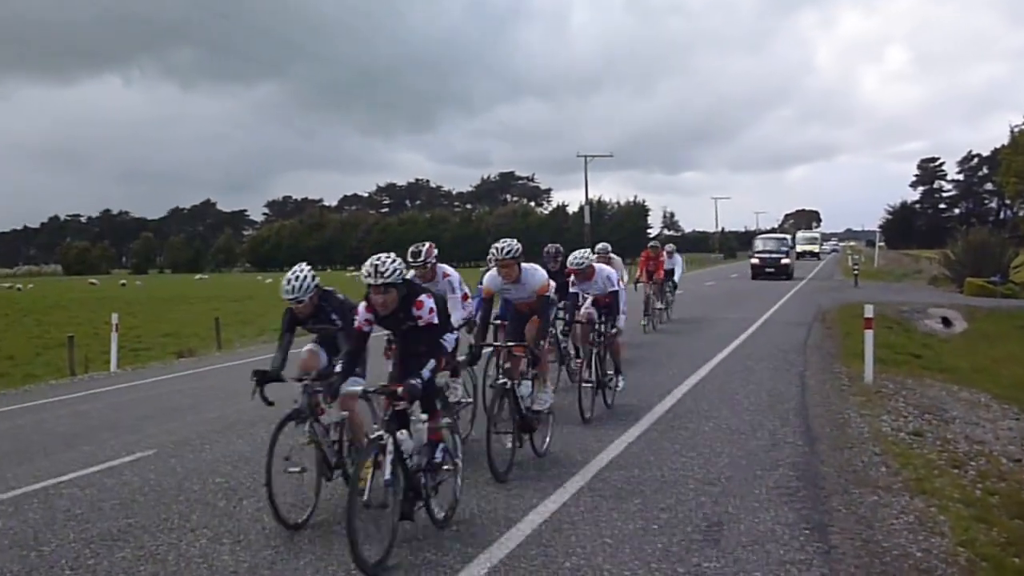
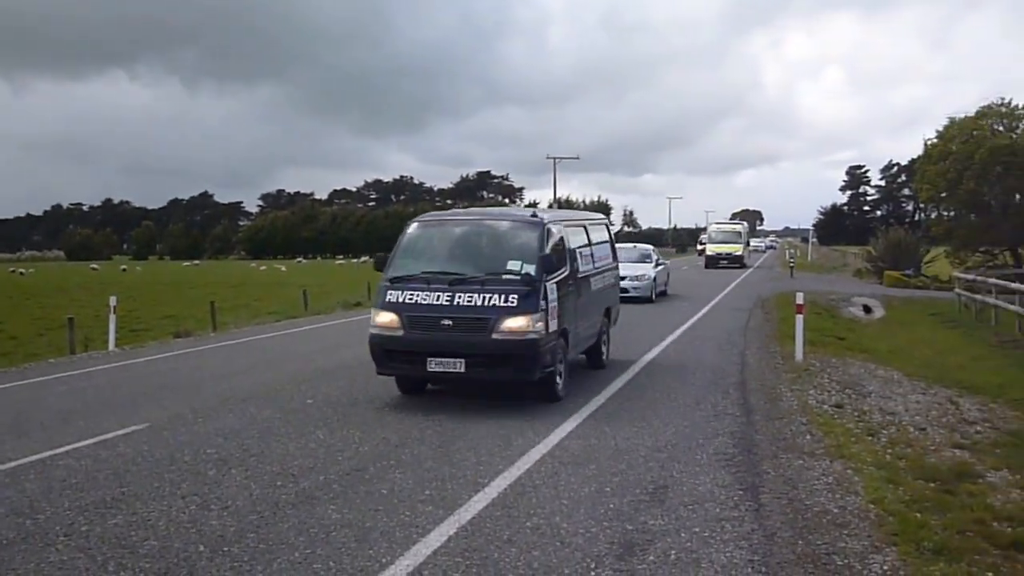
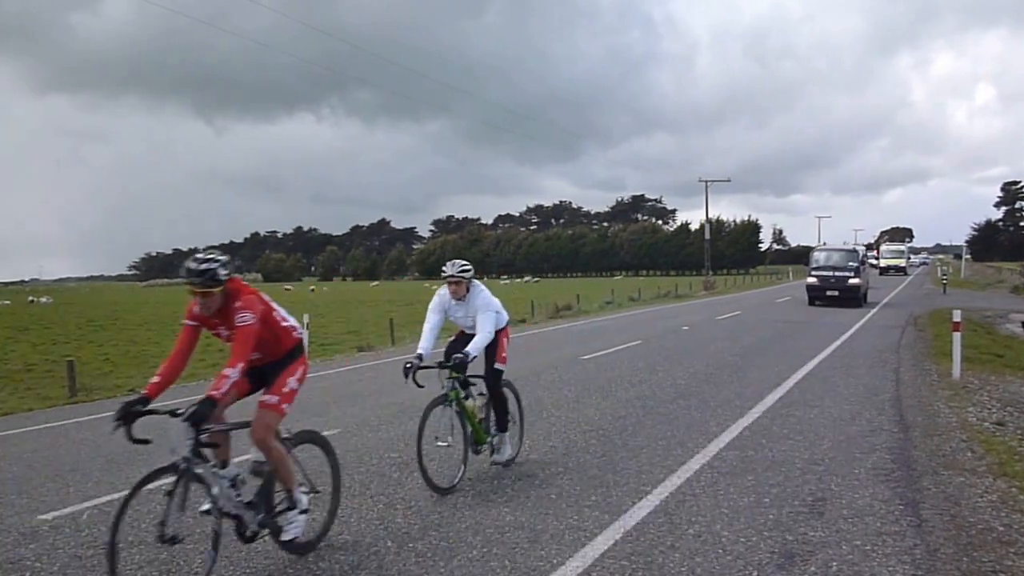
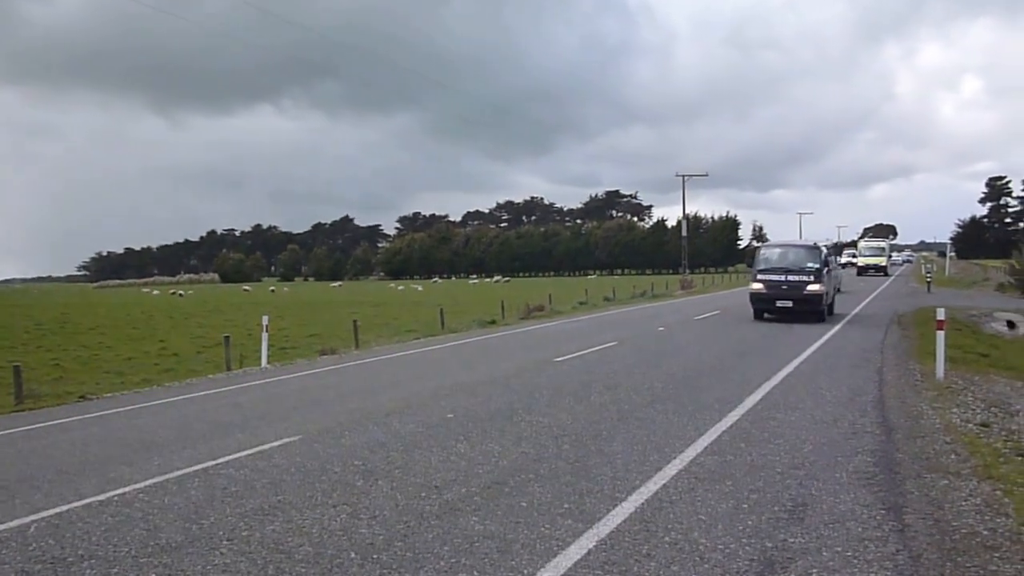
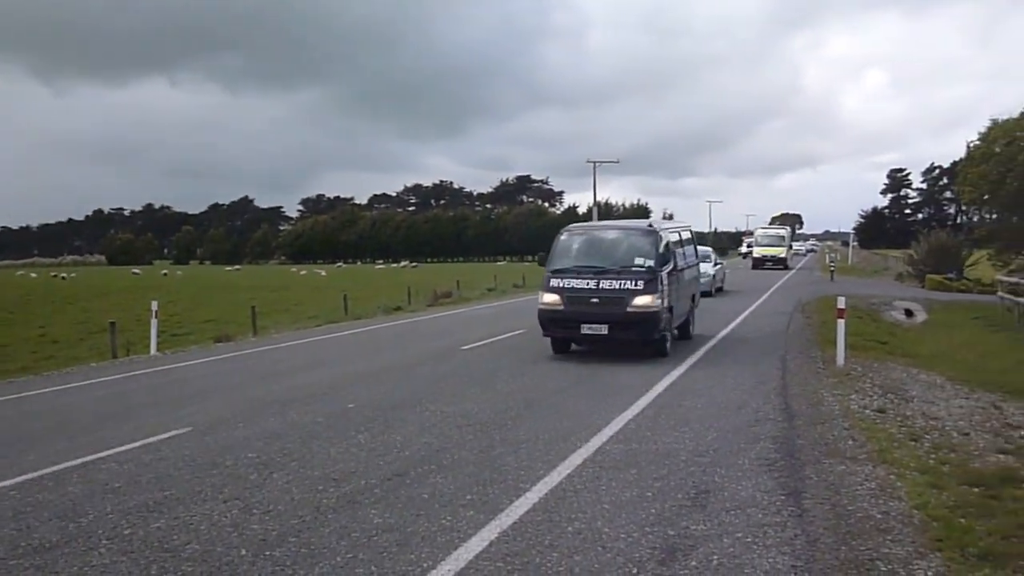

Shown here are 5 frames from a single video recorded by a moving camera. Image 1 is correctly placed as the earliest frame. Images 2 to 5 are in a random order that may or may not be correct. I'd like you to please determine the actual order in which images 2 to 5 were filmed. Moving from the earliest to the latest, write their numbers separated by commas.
3, 4, 5, 2
